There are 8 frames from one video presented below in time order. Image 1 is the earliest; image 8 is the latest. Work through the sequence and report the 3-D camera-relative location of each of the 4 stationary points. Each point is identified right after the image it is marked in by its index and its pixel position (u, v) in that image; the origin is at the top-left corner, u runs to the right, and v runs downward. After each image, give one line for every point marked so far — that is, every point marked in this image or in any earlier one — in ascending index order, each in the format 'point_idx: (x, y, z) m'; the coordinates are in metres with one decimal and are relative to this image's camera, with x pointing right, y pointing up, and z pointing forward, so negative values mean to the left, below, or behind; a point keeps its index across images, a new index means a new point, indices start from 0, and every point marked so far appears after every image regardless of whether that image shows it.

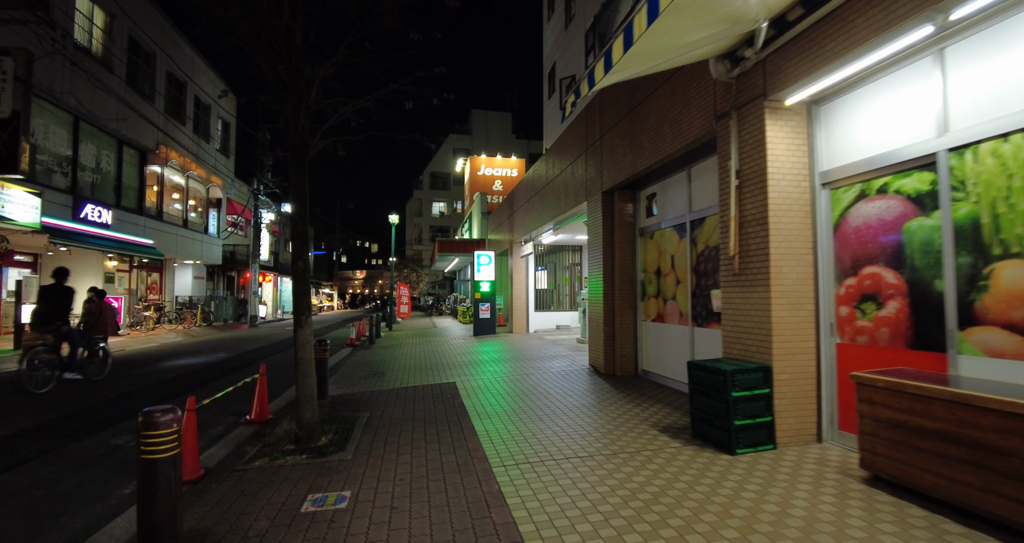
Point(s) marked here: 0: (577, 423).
0: (+0.9, -2.1, +5.9) m
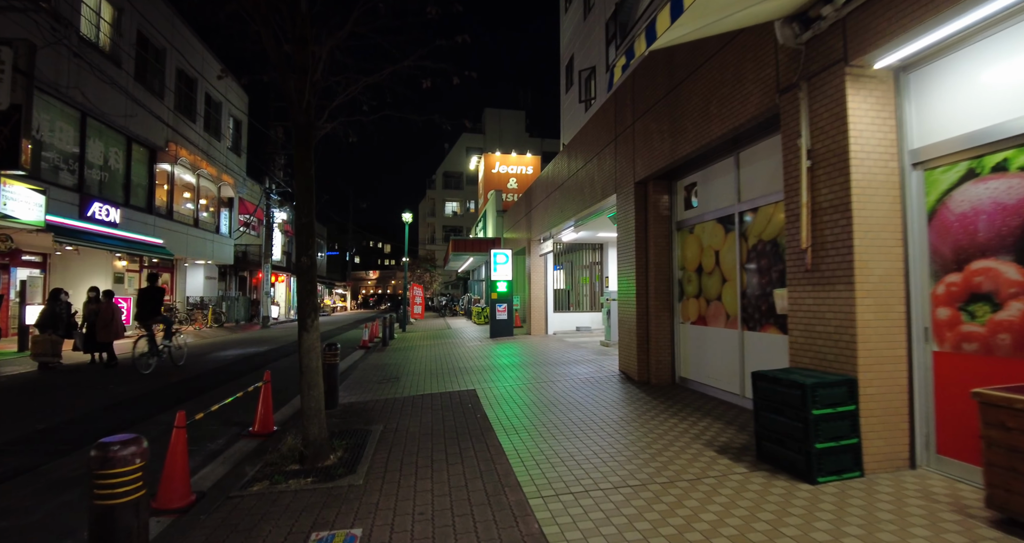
0: (+1.3, -2.1, +5.2) m
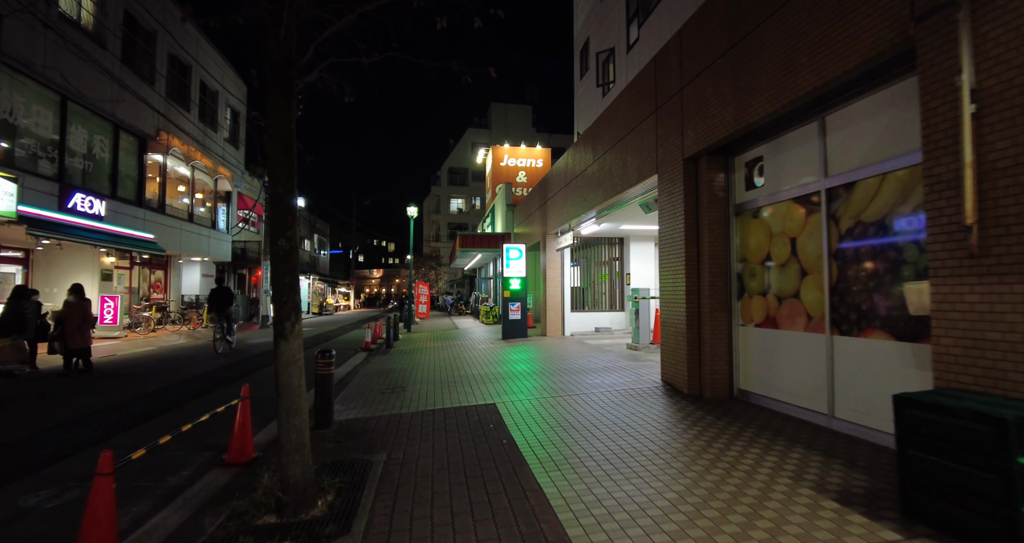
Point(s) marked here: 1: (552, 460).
0: (+1.7, -2.0, +4.0) m
1: (+0.5, -2.0, +4.5) m
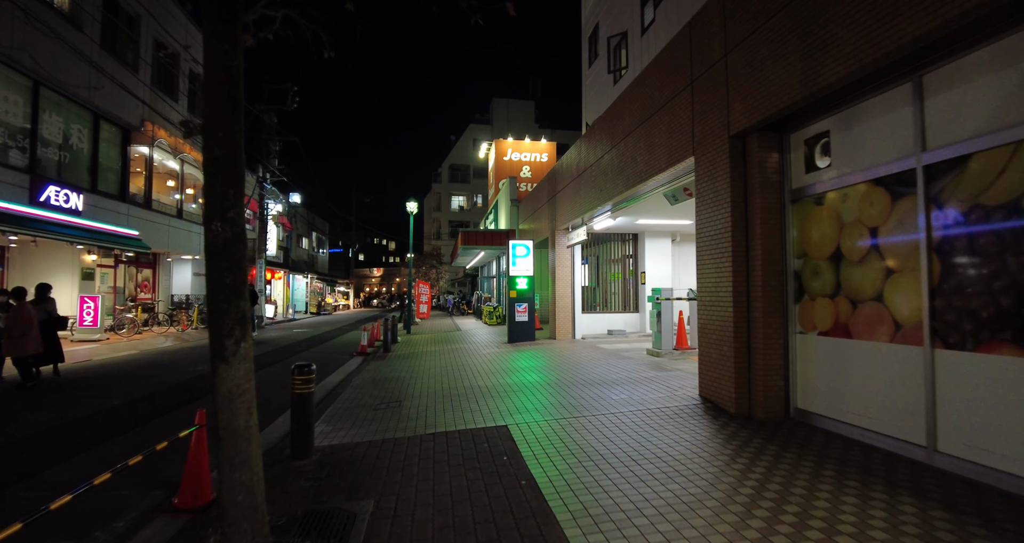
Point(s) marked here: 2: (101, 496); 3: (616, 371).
0: (+1.9, -1.9, +3.0) m
1: (+0.6, -2.0, +3.5) m
2: (-4.1, -2.2, +4.2) m
3: (+2.0, -2.0, +8.2) m
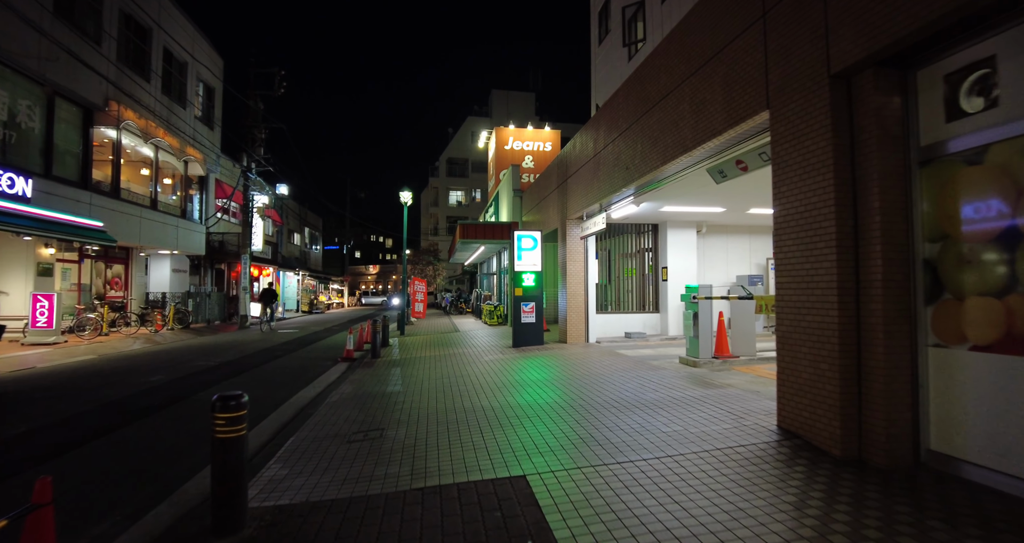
0: (+2.1, -1.8, +1.5) m
1: (+0.8, -1.9, +2.0) m
2: (-3.9, -2.1, +2.7) m
3: (+2.2, -1.8, +6.7) m
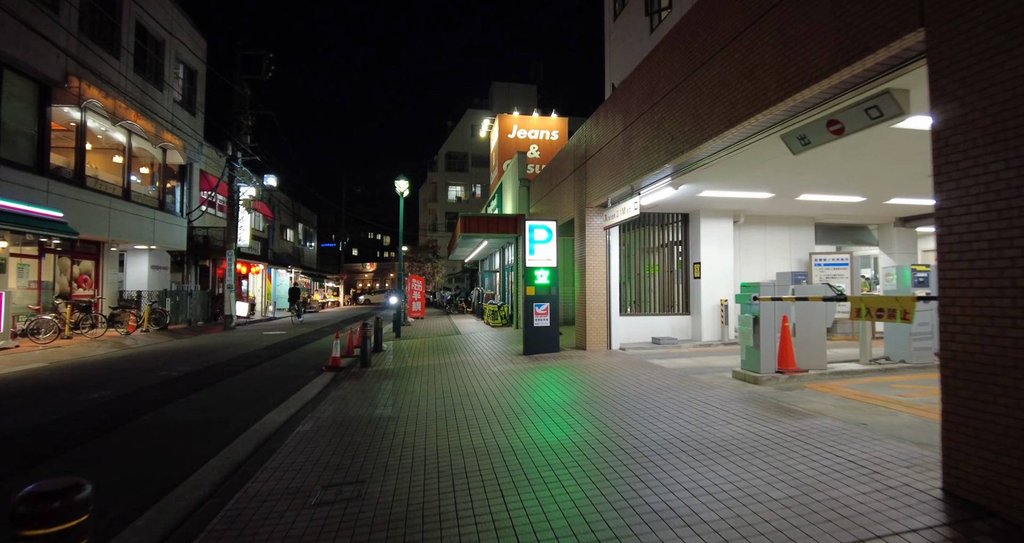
0: (+2.4, -1.8, 0.0) m
1: (+1.1, -1.8, +0.4) m
2: (-3.6, -2.1, +1.1) m
3: (+2.5, -1.8, +5.2) m
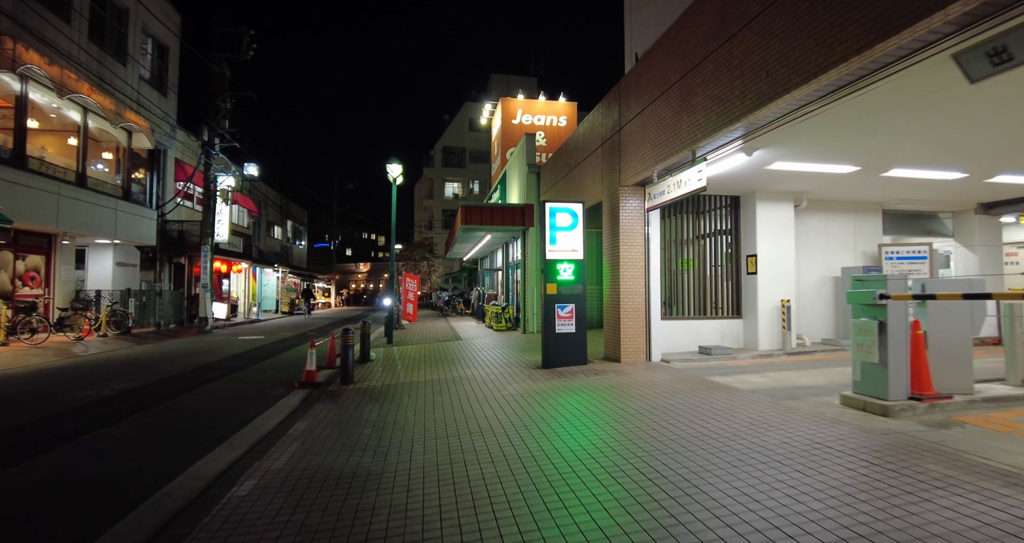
0: (+2.8, -1.6, -1.9) m
1: (+1.6, -1.7, -1.5) m
2: (-3.2, -1.9, -0.8) m
3: (+2.9, -1.6, +3.3) m
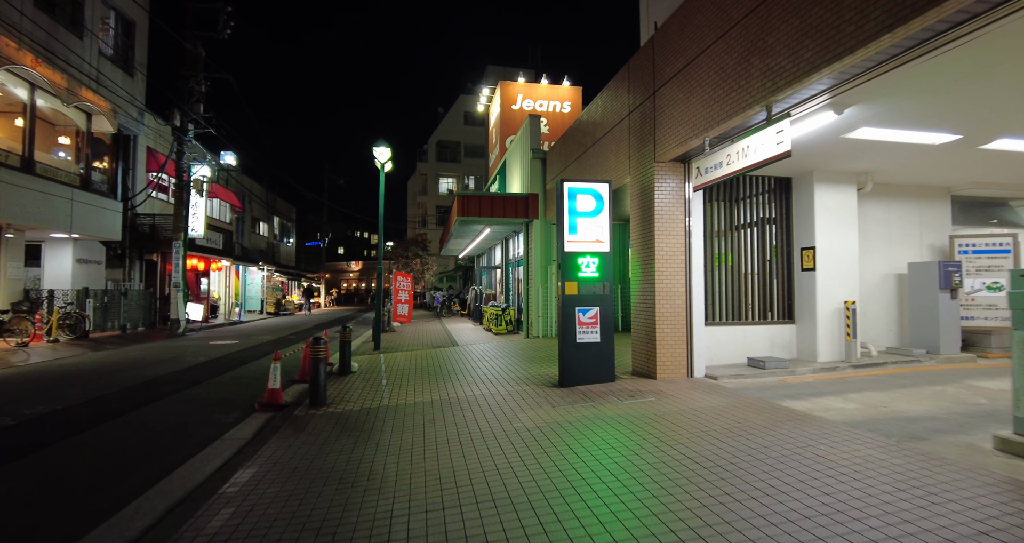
0: (+3.1, -1.6, -3.4) m
1: (+1.9, -1.6, -3.0) m
2: (-2.9, -1.9, -2.4) m
3: (+3.1, -1.6, +1.7) m
